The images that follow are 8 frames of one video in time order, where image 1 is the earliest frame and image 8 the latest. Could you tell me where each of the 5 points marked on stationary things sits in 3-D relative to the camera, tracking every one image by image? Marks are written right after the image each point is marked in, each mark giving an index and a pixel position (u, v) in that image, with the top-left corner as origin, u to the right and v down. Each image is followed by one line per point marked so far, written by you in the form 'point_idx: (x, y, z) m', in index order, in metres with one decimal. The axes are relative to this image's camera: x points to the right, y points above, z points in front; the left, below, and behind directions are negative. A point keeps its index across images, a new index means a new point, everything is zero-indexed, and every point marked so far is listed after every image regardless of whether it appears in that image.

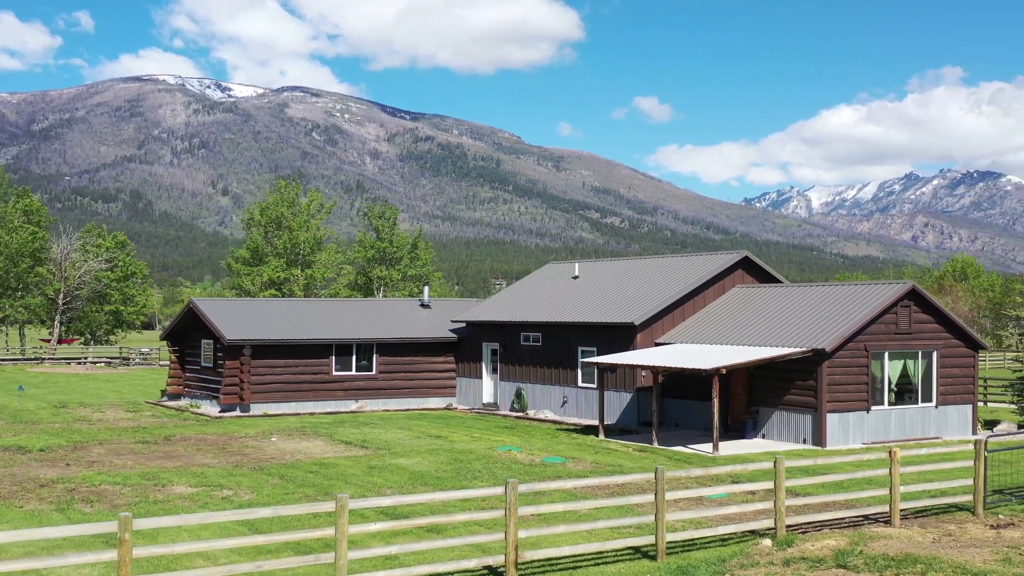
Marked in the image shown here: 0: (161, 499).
0: (-5.4, -3.2, +13.6) m
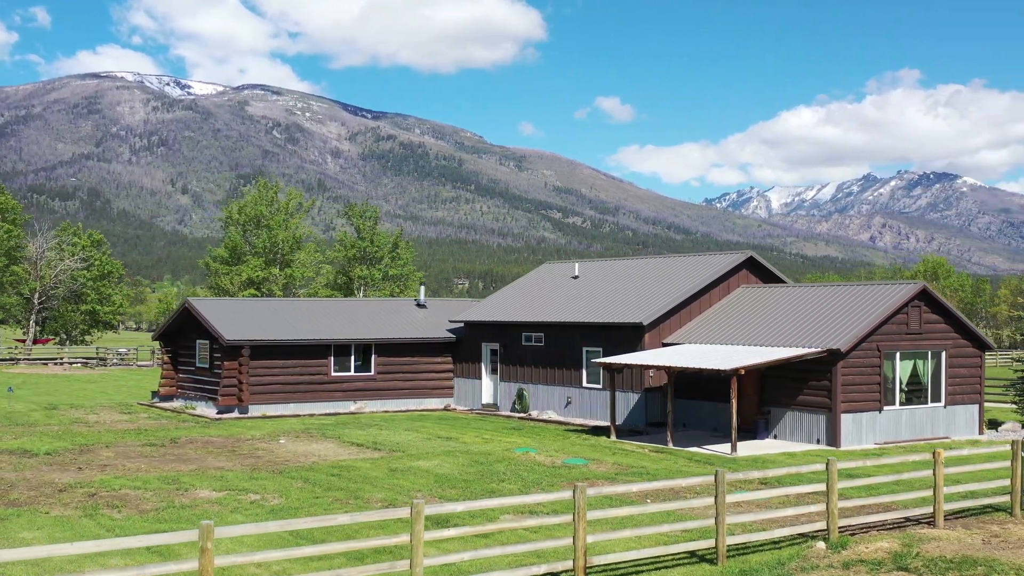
0: (-4.8, -3.2, +13.3) m
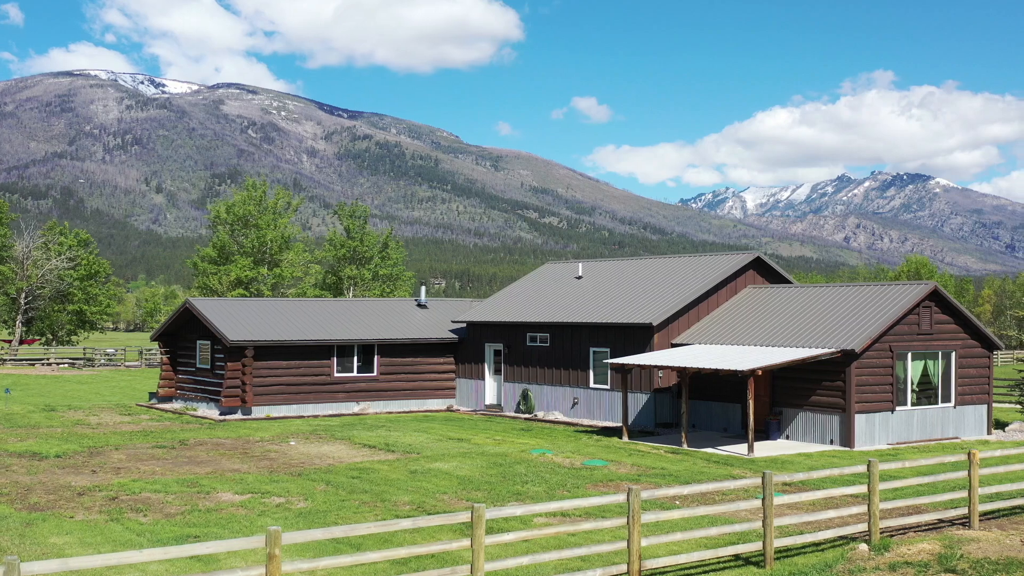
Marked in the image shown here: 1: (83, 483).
0: (-4.4, -3.2, +13.1) m
1: (-7.2, -3.3, +15.0) m
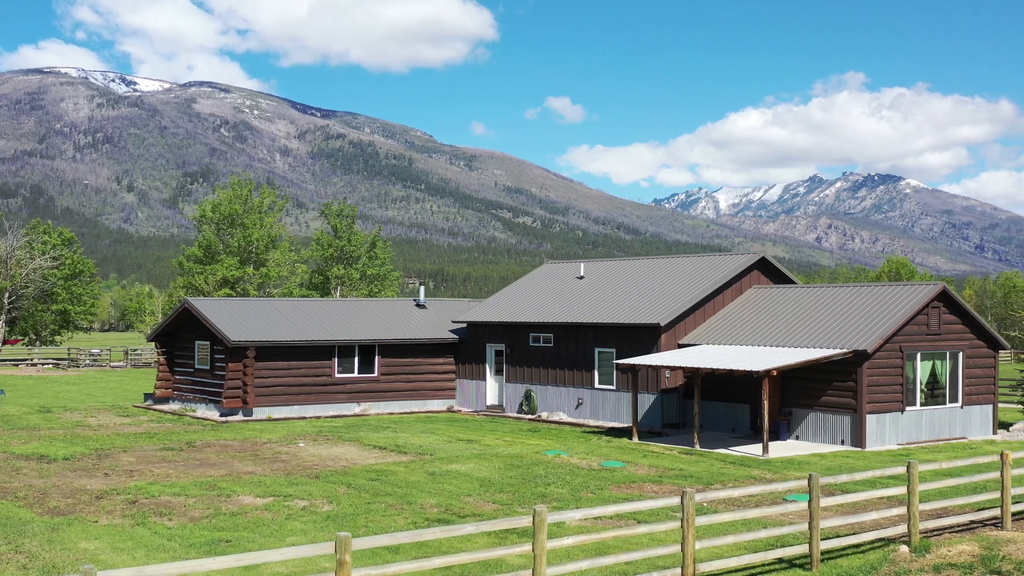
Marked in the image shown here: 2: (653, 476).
0: (-4.0, -3.2, +12.9) m
1: (-6.8, -3.3, +14.7) m
2: (+2.6, -3.4, +16.2) m
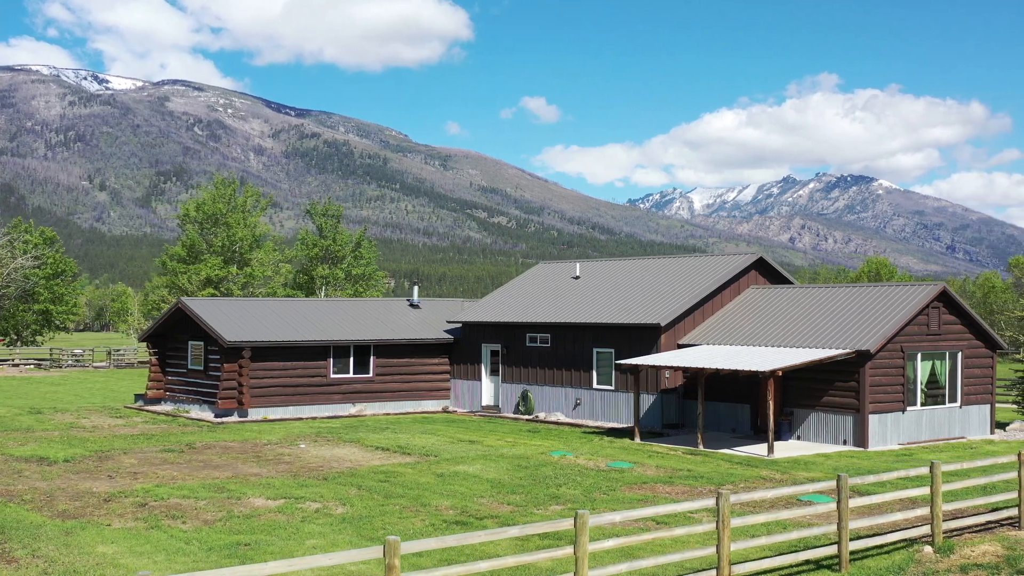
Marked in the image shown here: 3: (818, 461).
0: (-3.7, -3.2, +12.7) m
1: (-6.6, -3.3, +14.5) m
2: (+2.7, -3.4, +16.2) m
3: (+6.2, -3.5, +18.1) m
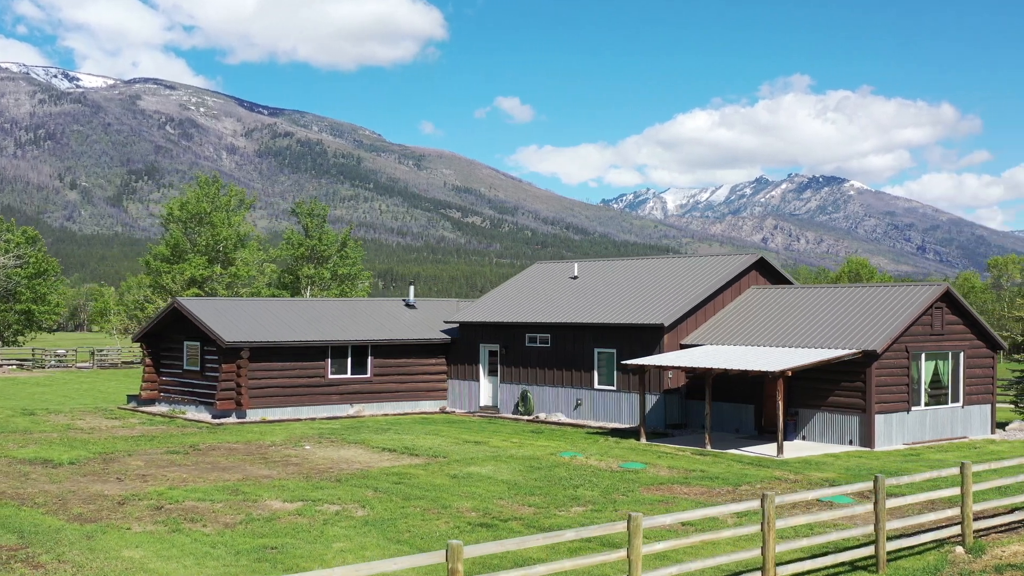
0: (-3.4, -3.2, +12.6) m
1: (-6.3, -3.2, +14.3) m
2: (+3.0, -3.4, +16.1) m
3: (+6.4, -3.5, +18.1) m
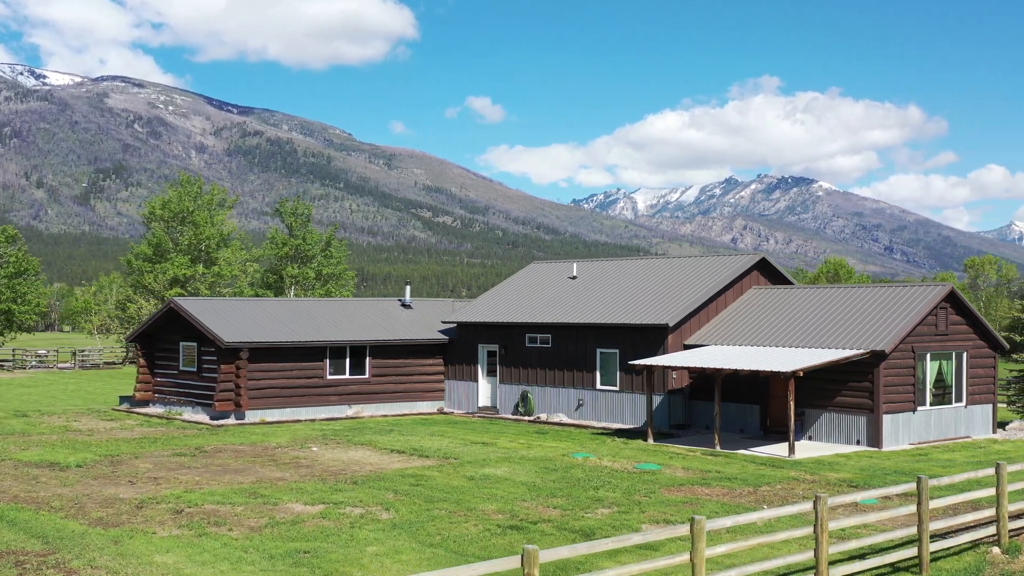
0: (-3.0, -3.2, +12.4) m
1: (-5.9, -3.2, +14.0) m
2: (+3.3, -3.4, +16.1) m
3: (+6.7, -3.5, +18.1) m
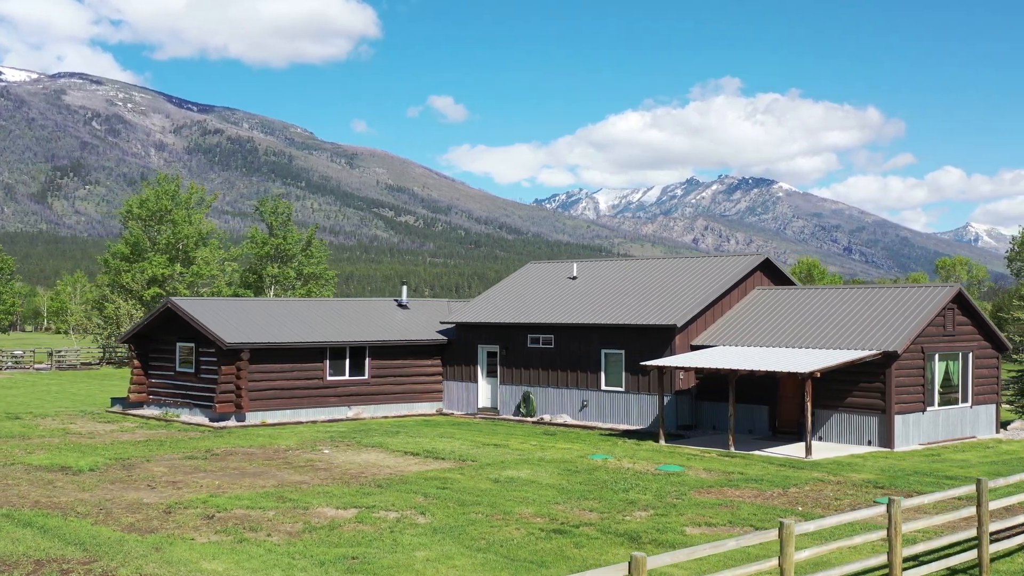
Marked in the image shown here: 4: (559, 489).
0: (-2.5, -3.2, +12.2) m
1: (-5.4, -3.2, +13.7) m
2: (+3.7, -3.4, +16.0) m
3: (+7.1, -3.5, +18.2) m
4: (+0.8, -3.4, +15.1) m
